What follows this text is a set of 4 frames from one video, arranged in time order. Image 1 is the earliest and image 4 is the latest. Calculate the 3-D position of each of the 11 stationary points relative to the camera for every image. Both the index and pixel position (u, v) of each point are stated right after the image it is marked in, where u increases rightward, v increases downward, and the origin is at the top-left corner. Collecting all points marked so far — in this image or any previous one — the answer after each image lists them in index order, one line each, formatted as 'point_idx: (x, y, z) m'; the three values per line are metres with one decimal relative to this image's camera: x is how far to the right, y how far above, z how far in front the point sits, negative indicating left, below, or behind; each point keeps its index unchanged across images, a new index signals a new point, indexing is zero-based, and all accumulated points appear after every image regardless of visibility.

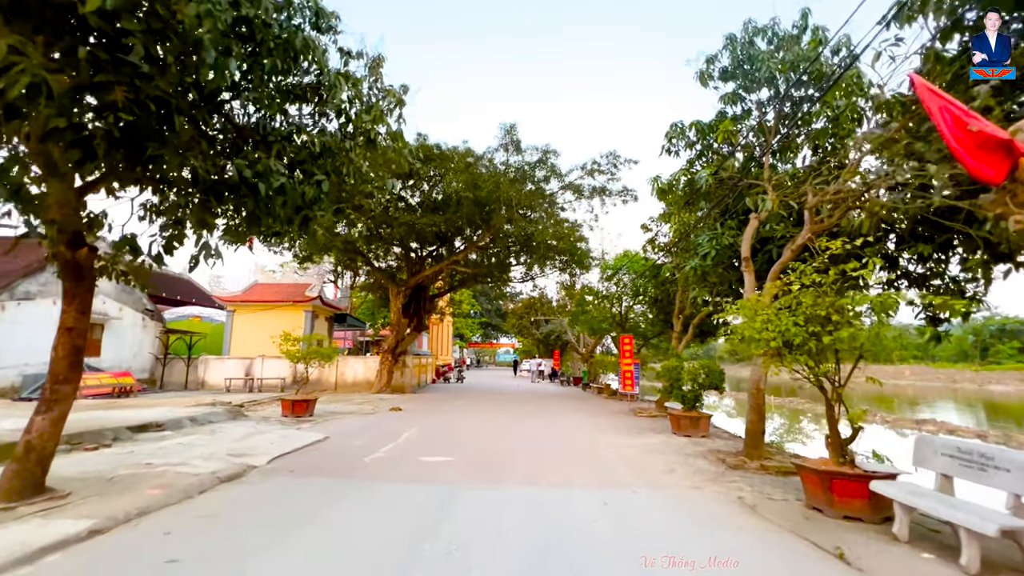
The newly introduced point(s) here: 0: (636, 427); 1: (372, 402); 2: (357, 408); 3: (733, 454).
0: (+2.9, -3.3, +10.6) m
1: (-4.9, -4.0, +15.8) m
2: (-4.8, -3.8, +14.1) m
3: (+3.7, -2.8, +7.6) m
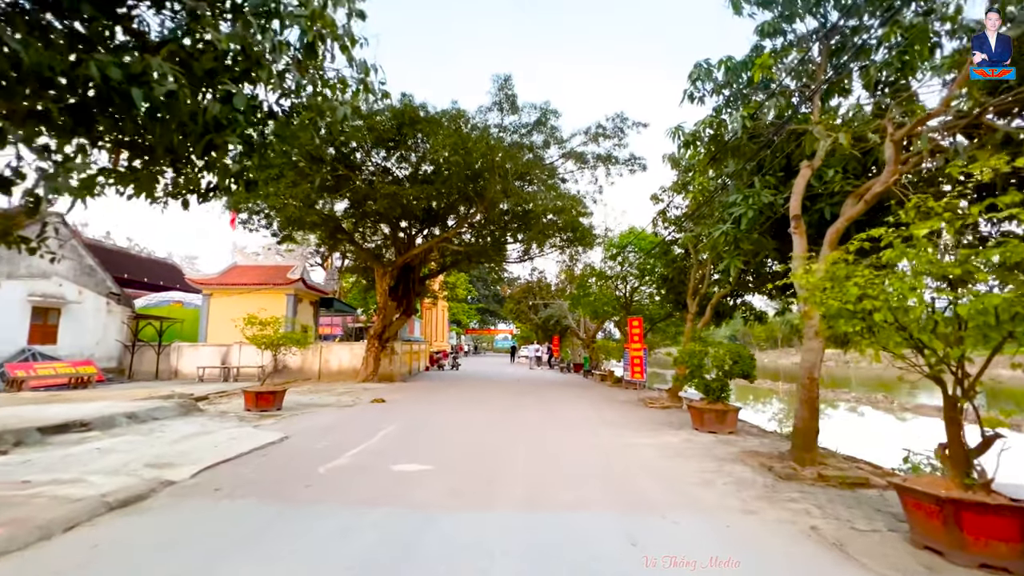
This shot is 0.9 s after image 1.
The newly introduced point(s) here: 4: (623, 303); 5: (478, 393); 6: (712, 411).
0: (+2.8, -2.7, +9.2) m
1: (-5.0, -3.3, +14.4) m
2: (-4.9, -3.1, +12.7) m
3: (+3.6, -2.3, +6.2) m
4: (+4.7, -0.7, +19.7) m
5: (-1.2, -3.6, +15.6) m
6: (+3.7, -2.3, +8.3) m
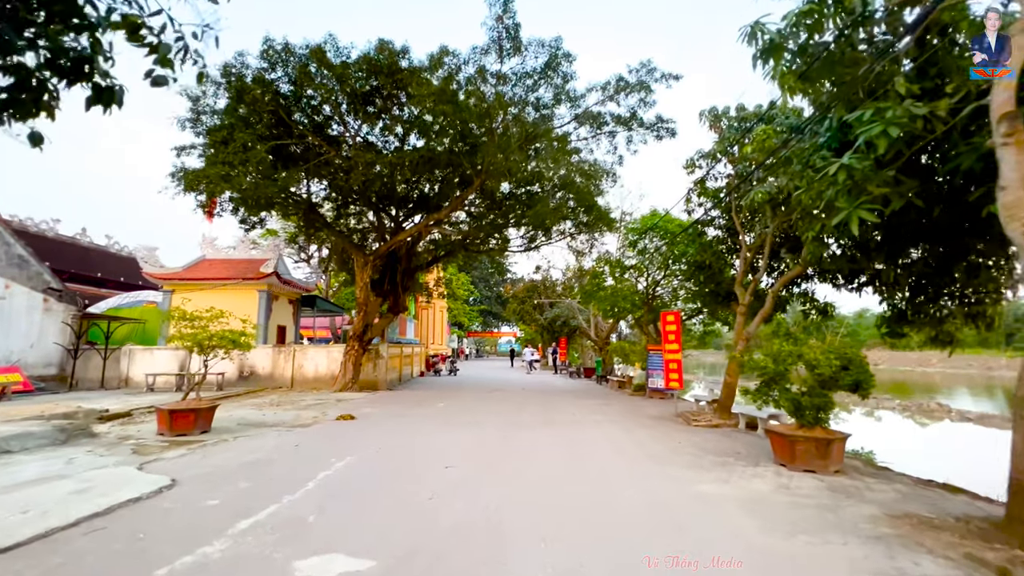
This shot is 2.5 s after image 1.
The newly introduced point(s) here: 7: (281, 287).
0: (+2.9, -2.4, +6.6) m
1: (-4.9, -3.1, +11.8) m
2: (-4.9, -2.9, +10.1) m
3: (+3.6, -1.9, +3.5) m
4: (+4.8, -0.5, +17.0) m
5: (-1.1, -3.3, +13.0) m
6: (+3.7, -1.9, +5.7) m
7: (-9.9, 0.0, +19.2) m
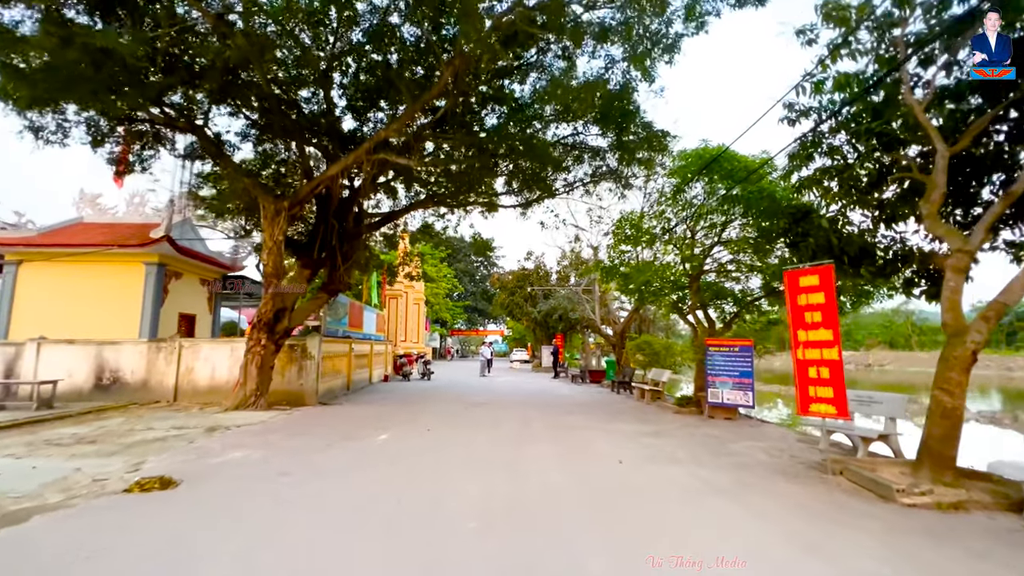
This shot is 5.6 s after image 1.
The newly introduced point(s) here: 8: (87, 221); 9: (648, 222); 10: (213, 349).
0: (+2.9, -1.6, +1.6) m
1: (-5.0, -2.3, +6.6) m
2: (-4.9, -2.1, +4.9) m
3: (+3.8, -1.2, -1.4) m
4: (+4.6, +0.3, +12.2) m
5: (-1.2, -2.6, +8.0) m
6: (+3.8, -1.1, +0.8) m
7: (-10.2, +0.8, +13.9) m
8: (-13.7, +2.2, +14.6) m
9: (+3.6, +1.8, +12.2) m
10: (-7.3, -1.5, +11.1) m
